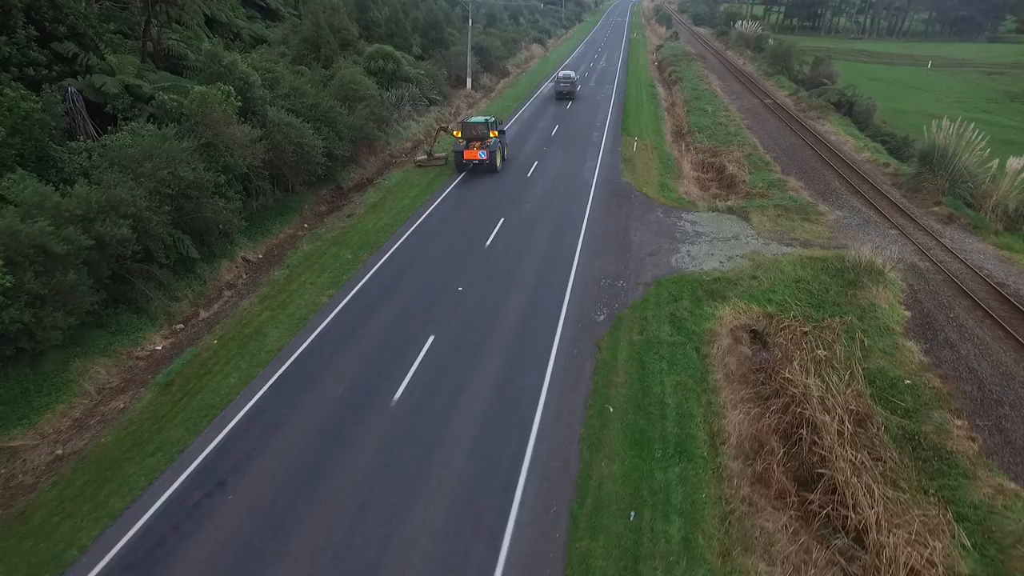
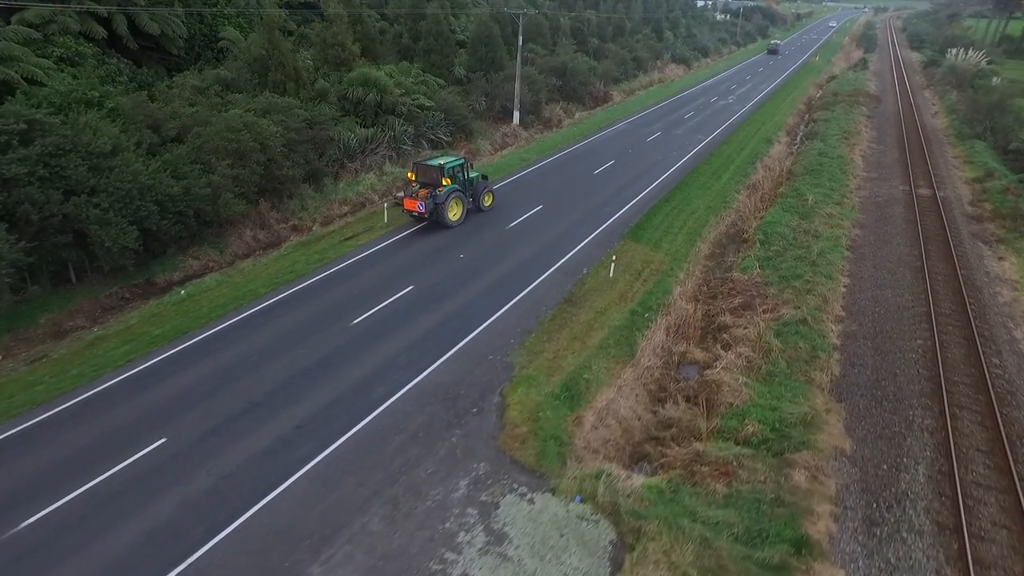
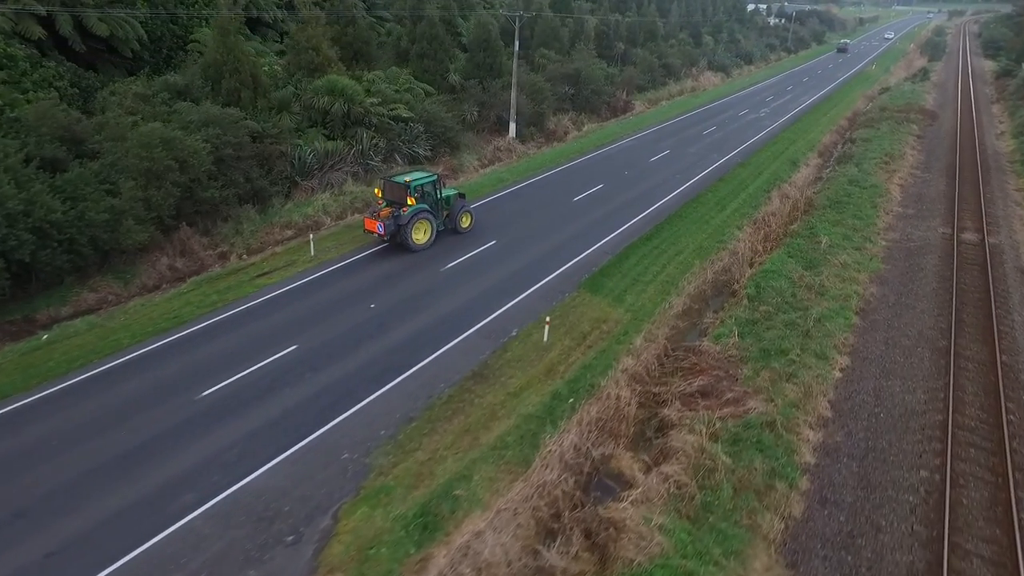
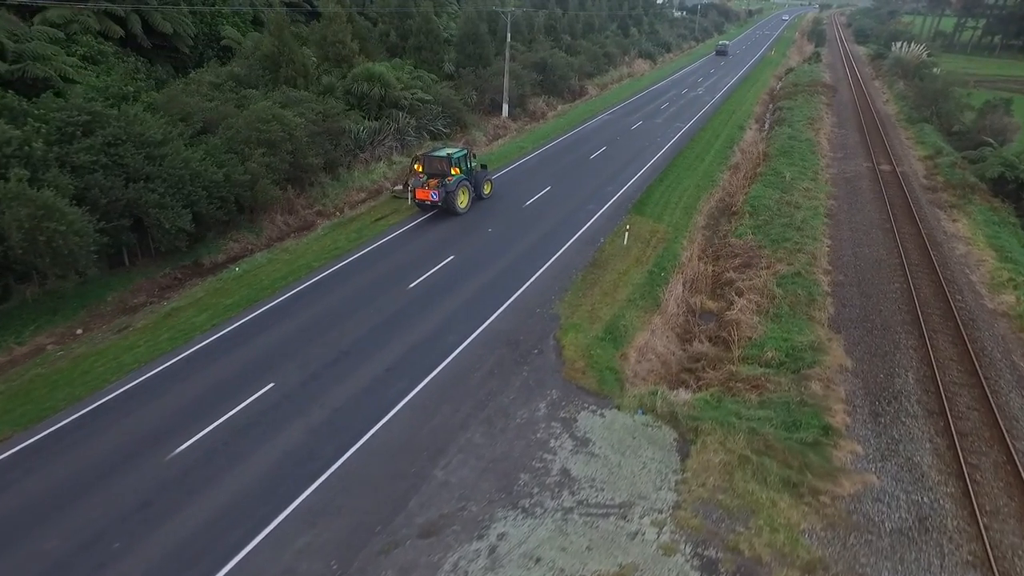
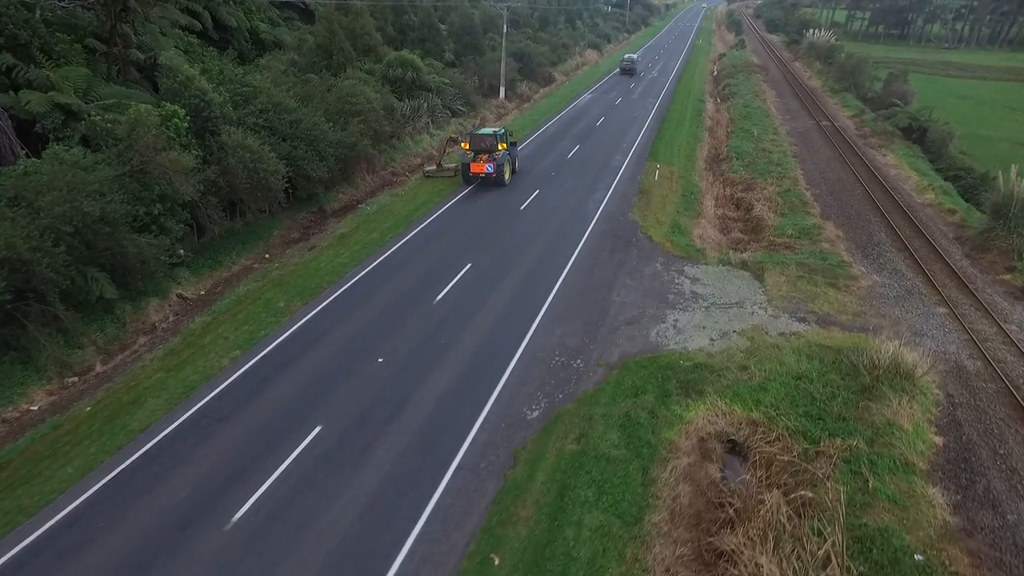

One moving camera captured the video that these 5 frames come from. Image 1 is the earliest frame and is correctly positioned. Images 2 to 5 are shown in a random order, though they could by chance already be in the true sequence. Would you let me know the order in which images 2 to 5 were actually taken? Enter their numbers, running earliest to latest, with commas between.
5, 4, 2, 3
